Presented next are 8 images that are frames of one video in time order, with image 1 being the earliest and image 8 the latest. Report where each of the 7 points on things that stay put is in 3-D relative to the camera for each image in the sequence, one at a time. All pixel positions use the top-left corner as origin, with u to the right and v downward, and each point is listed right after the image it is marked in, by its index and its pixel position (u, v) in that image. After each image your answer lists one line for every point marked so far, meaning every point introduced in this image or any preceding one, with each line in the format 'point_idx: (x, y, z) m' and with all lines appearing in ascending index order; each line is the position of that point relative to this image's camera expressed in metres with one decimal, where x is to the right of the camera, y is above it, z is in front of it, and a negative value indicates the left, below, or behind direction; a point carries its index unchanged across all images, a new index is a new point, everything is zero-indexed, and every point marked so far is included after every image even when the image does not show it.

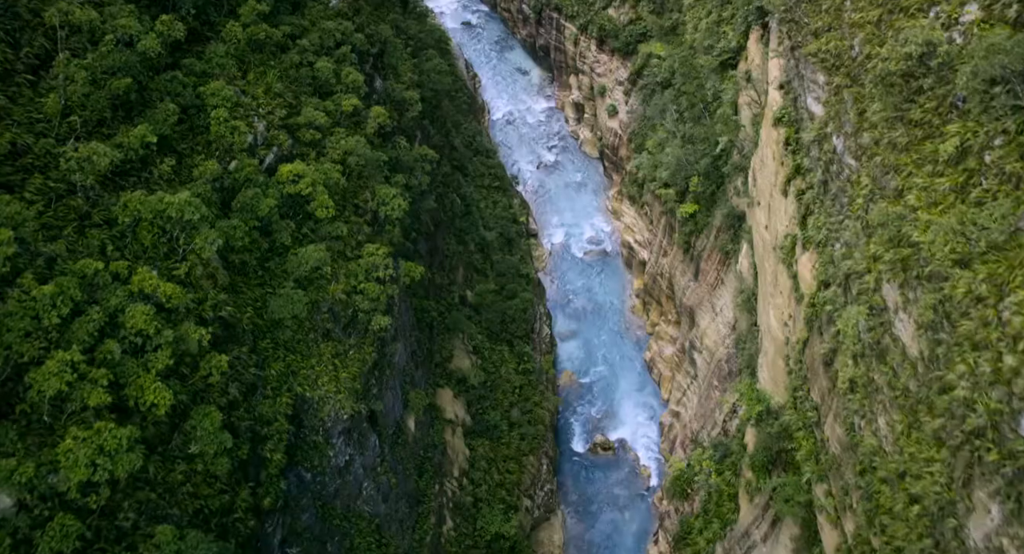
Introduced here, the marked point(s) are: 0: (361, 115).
0: (-3.1, +3.4, +17.1) m
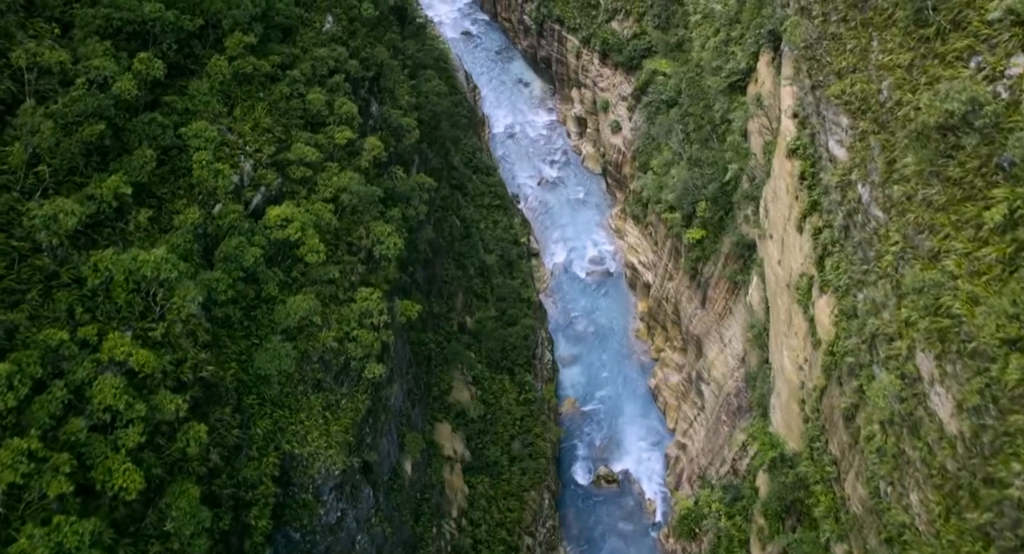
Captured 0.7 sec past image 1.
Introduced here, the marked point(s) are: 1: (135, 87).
0: (-3.1, +2.6, +16.3) m
1: (-5.8, +2.8, +12.5) m
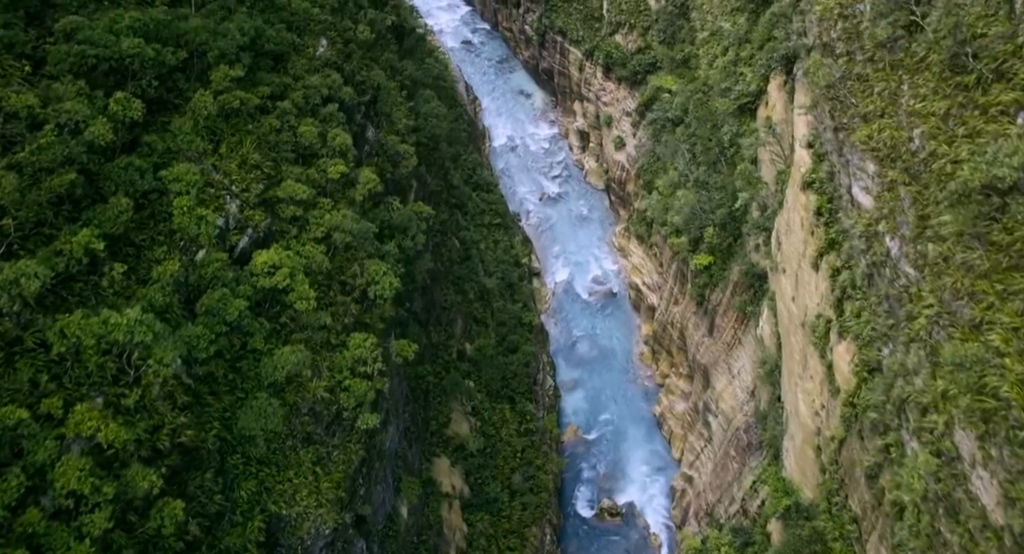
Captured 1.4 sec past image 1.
0: (-3.1, +1.9, +15.5) m
1: (-5.8, +2.1, +11.7) m
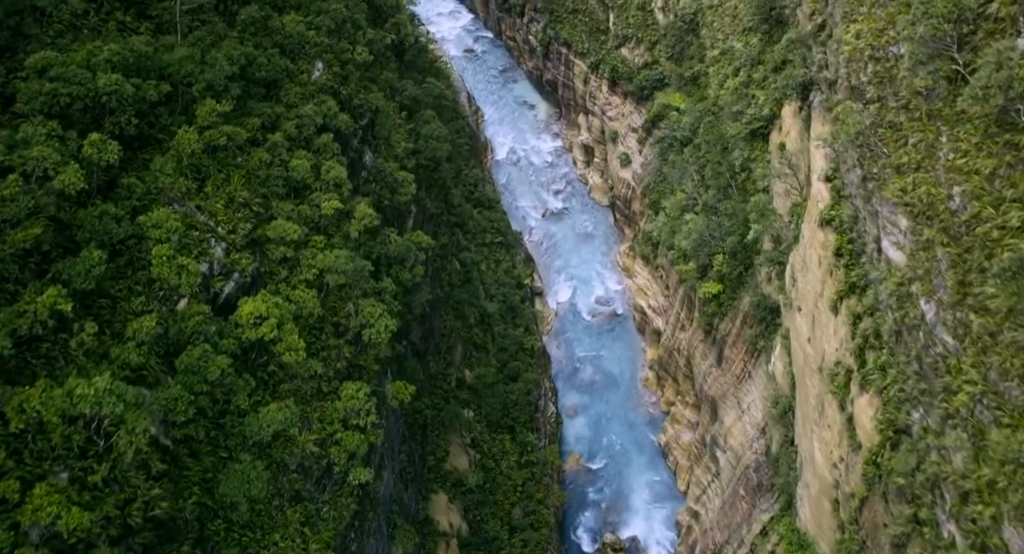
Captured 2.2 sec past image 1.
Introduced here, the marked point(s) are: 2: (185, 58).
0: (-3.0, +1.2, +14.7) m
1: (-5.8, +1.4, +10.9) m
2: (-5.2, +3.4, +13.0) m
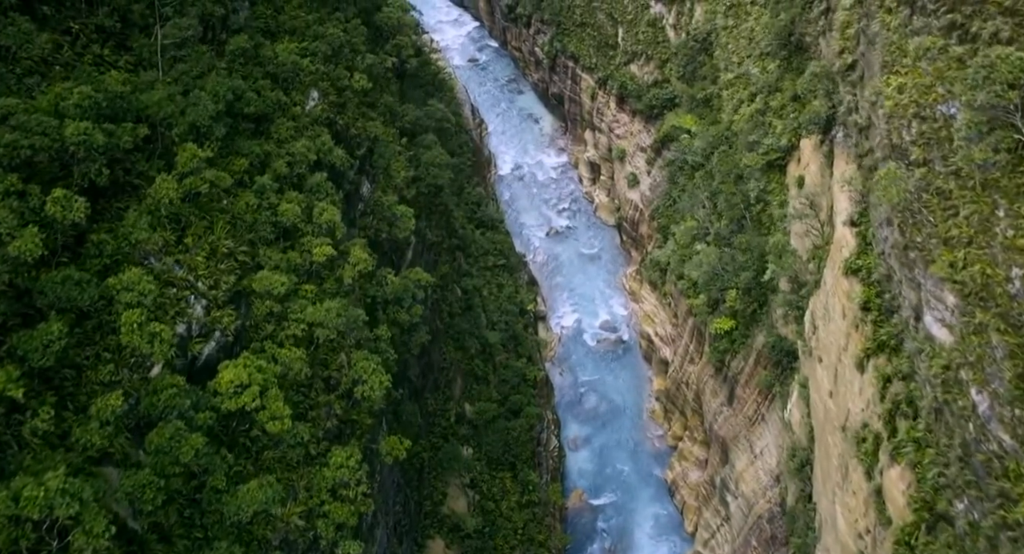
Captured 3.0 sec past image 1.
0: (-2.9, +0.3, +13.8) m
1: (-5.7, +0.6, +10.0) m
2: (-5.1, +2.6, +12.0) m
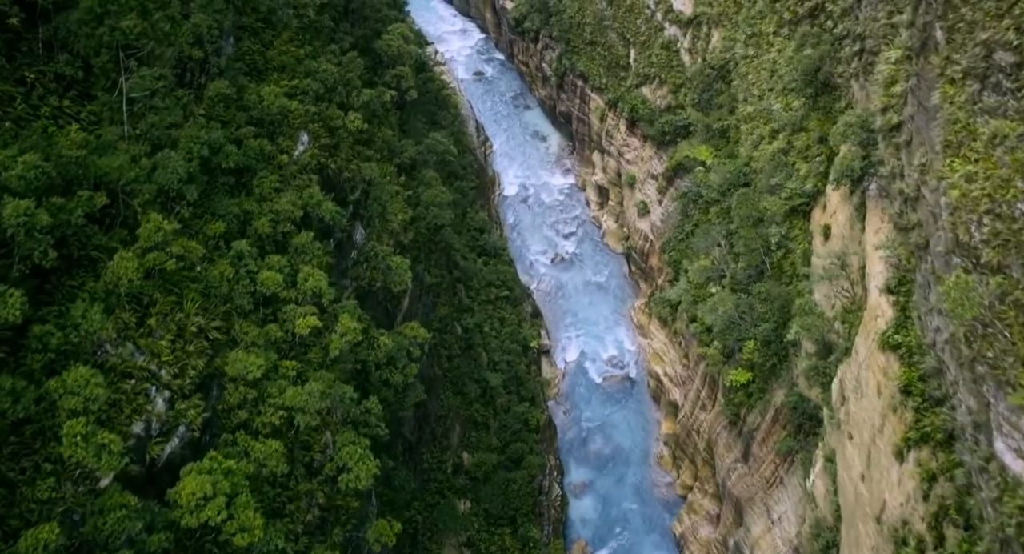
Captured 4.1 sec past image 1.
0: (-2.9, -0.7, +12.5) m
1: (-5.6, -0.4, +8.7) m
2: (-5.0, +1.6, +10.7) m
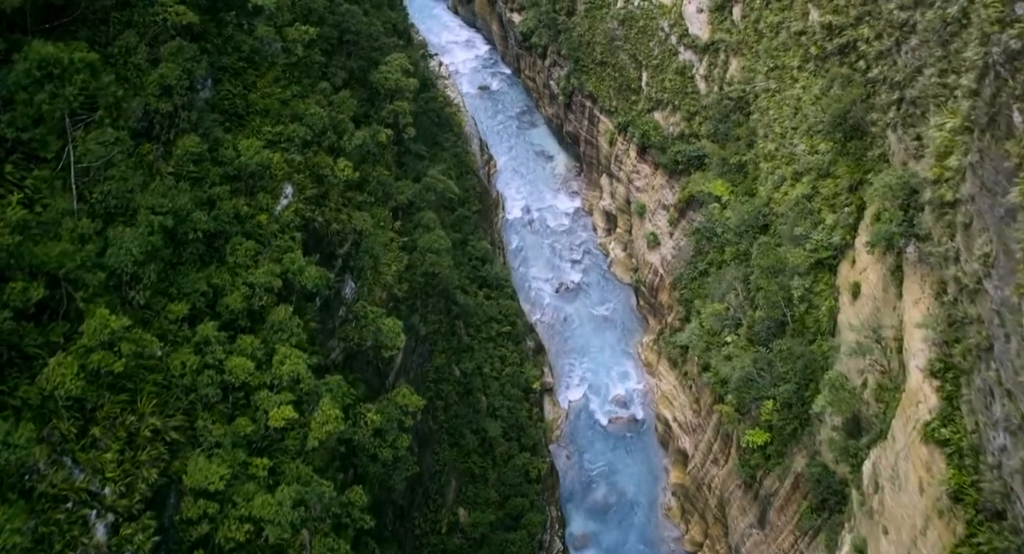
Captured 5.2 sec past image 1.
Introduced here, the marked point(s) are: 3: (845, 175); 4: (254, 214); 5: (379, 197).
0: (-2.9, -1.8, +11.1) m
1: (-5.6, -1.5, +7.4) m
2: (-5.0, +0.5, +9.4) m
3: (+7.2, +2.2, +17.7) m
4: (-3.8, +1.0, +12.0) m
5: (-2.8, +1.6, +16.8) m
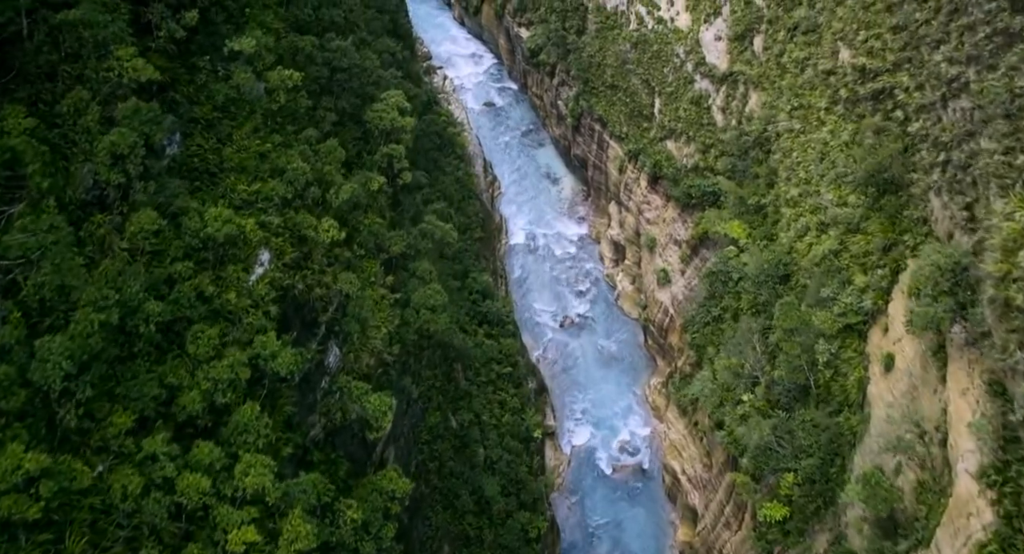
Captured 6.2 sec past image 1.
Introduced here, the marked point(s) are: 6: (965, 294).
0: (-2.9, -3.0, +9.7) m
1: (-5.7, -2.6, +6.0) m
2: (-5.0, -0.6, +8.0) m
3: (+7.3, +0.9, +16.2) m
4: (-3.8, -0.1, +10.6) m
5: (-2.7, +0.5, +15.4) m
6: (+6.9, -0.2, +12.8) m
